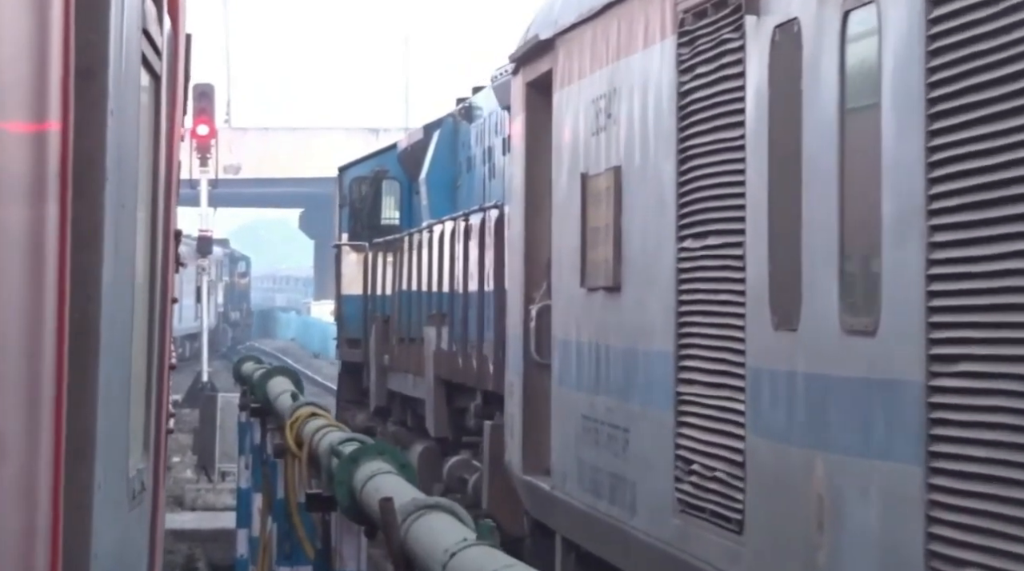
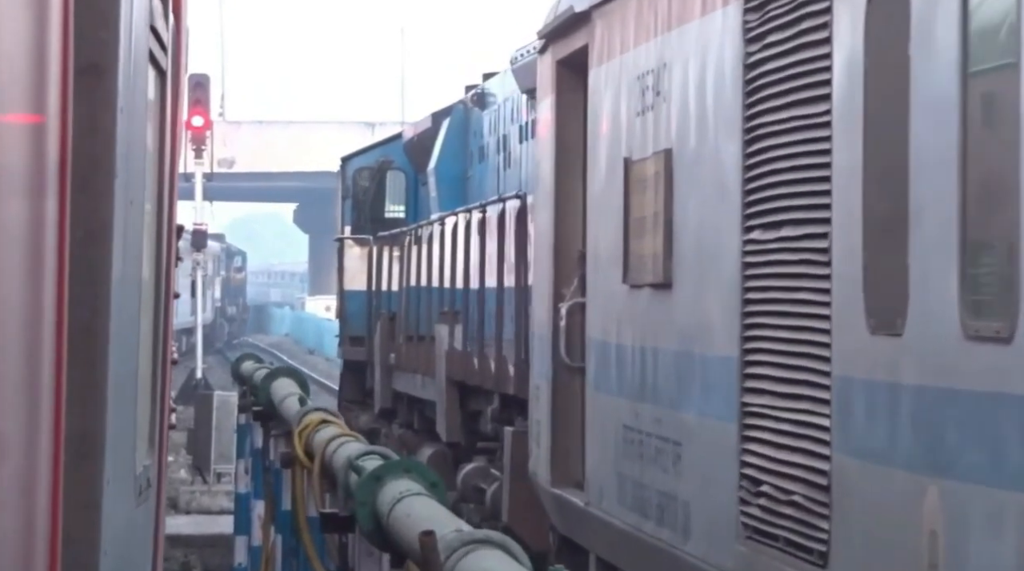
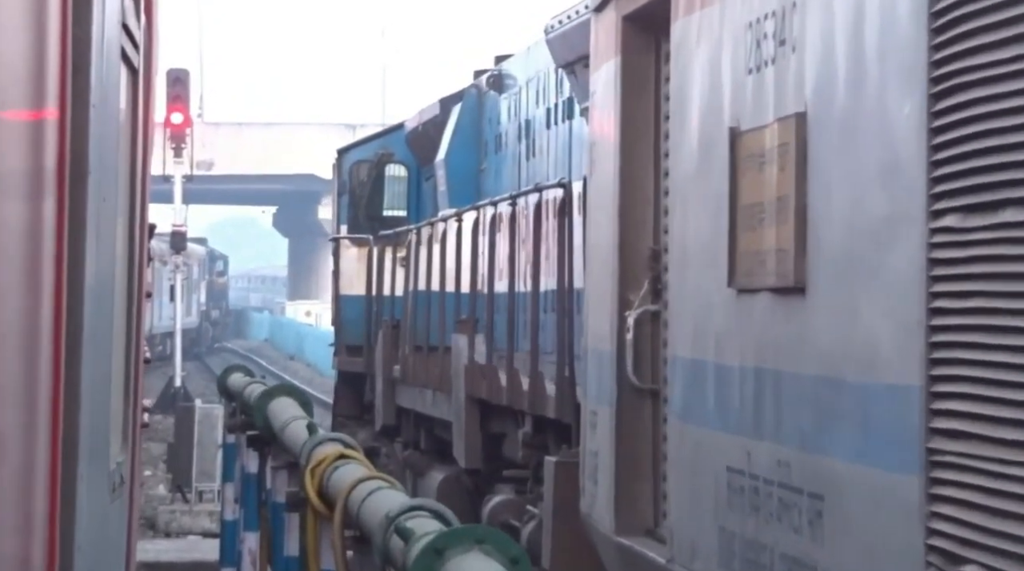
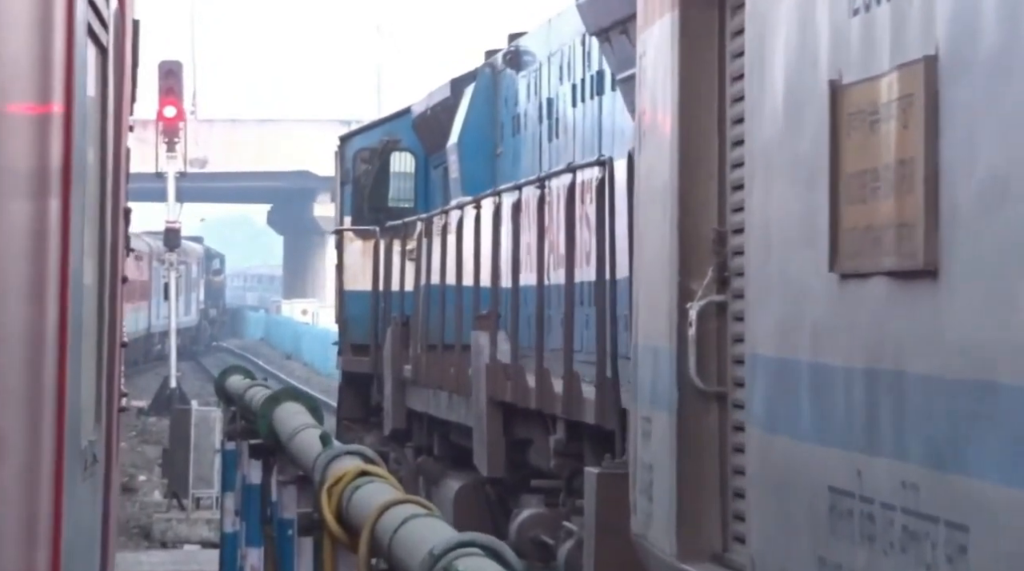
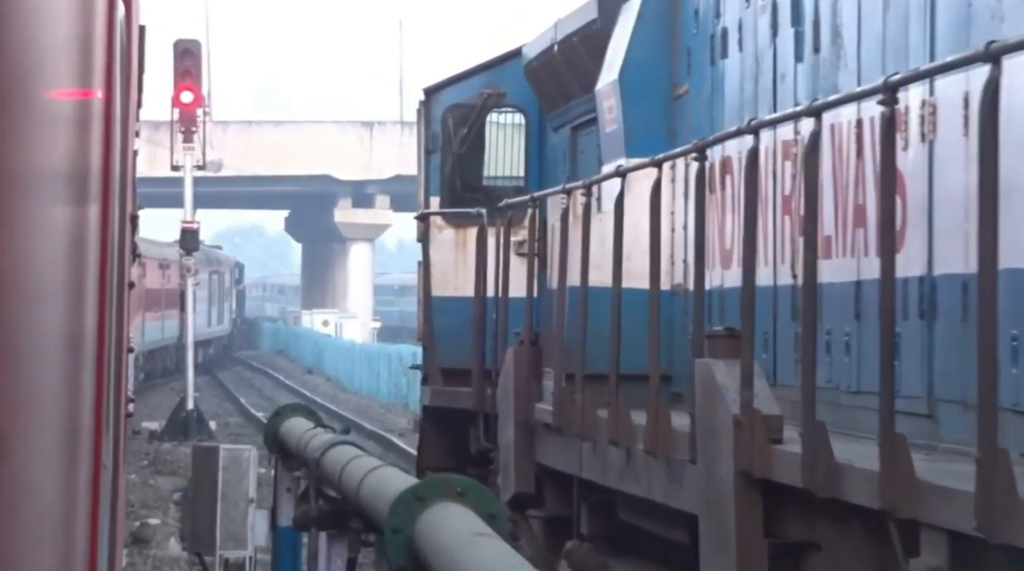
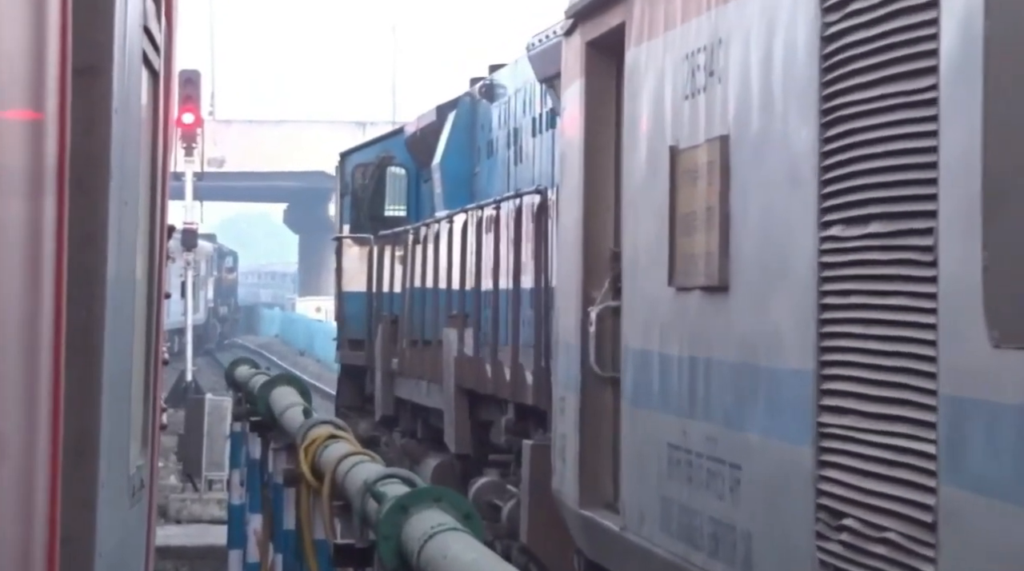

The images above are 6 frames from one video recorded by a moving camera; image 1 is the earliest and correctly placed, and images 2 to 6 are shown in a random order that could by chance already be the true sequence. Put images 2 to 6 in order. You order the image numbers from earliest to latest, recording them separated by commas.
2, 6, 3, 4, 5
